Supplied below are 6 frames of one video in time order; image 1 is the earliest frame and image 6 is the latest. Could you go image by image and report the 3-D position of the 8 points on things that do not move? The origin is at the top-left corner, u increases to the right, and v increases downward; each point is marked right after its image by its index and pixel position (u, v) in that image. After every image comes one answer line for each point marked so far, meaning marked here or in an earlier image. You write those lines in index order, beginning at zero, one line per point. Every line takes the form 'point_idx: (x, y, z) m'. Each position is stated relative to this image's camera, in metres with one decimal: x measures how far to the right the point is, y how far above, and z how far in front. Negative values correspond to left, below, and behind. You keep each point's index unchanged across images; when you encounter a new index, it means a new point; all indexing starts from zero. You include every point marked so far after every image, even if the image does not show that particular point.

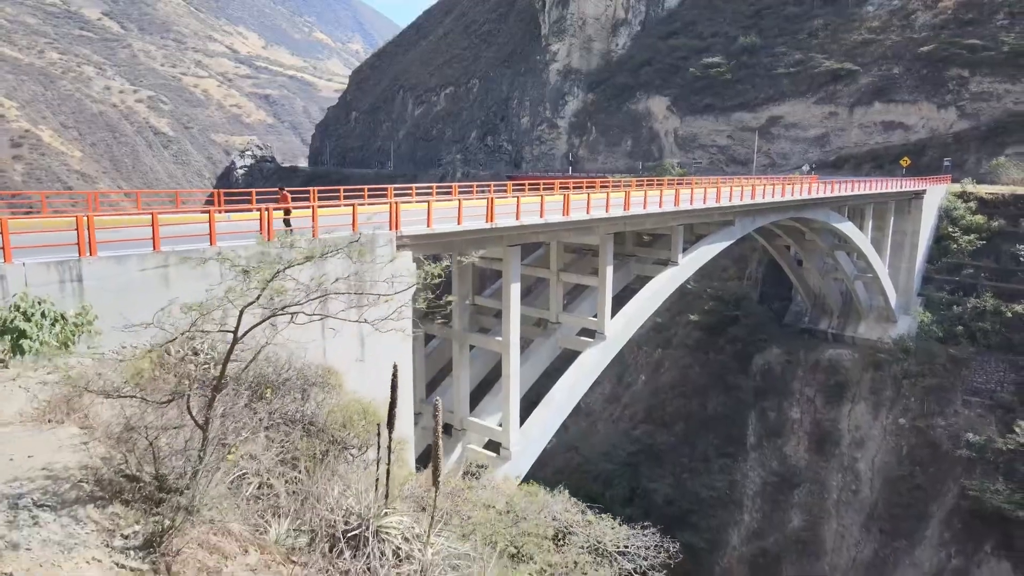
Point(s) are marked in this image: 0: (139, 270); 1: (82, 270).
0: (-3.9, +0.2, +6.6) m
1: (-4.3, +0.2, +6.2) m
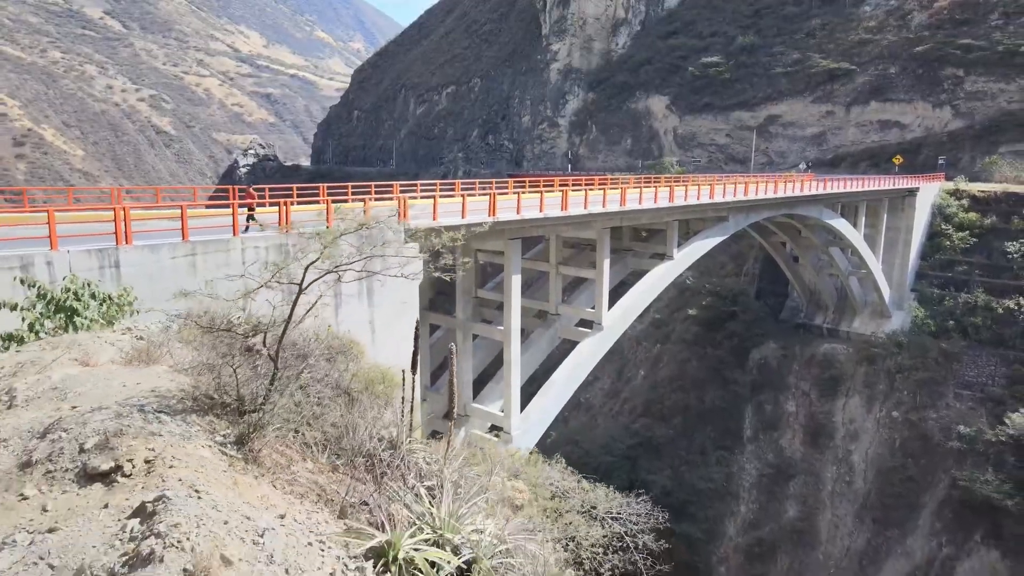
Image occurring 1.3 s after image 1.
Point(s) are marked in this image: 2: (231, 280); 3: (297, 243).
0: (-3.9, +0.3, +7.1) m
1: (-4.3, +0.3, +6.8) m
2: (-3.4, +0.1, +7.5) m
3: (-2.7, +0.6, +8.0) m
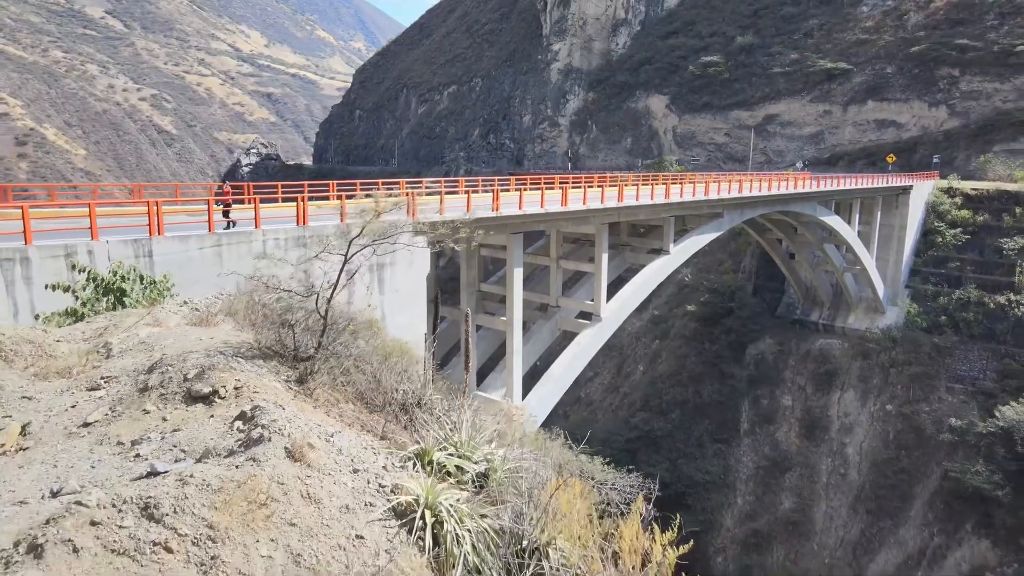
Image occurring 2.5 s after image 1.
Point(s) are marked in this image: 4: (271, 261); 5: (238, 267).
0: (-3.9, +0.5, +7.7) m
1: (-4.2, +0.5, +7.4) m
2: (-3.3, +0.3, +8.1) m
3: (-2.7, +0.7, +8.6) m
4: (-3.1, +0.4, +8.2) m
5: (-3.5, +0.3, +8.0) m
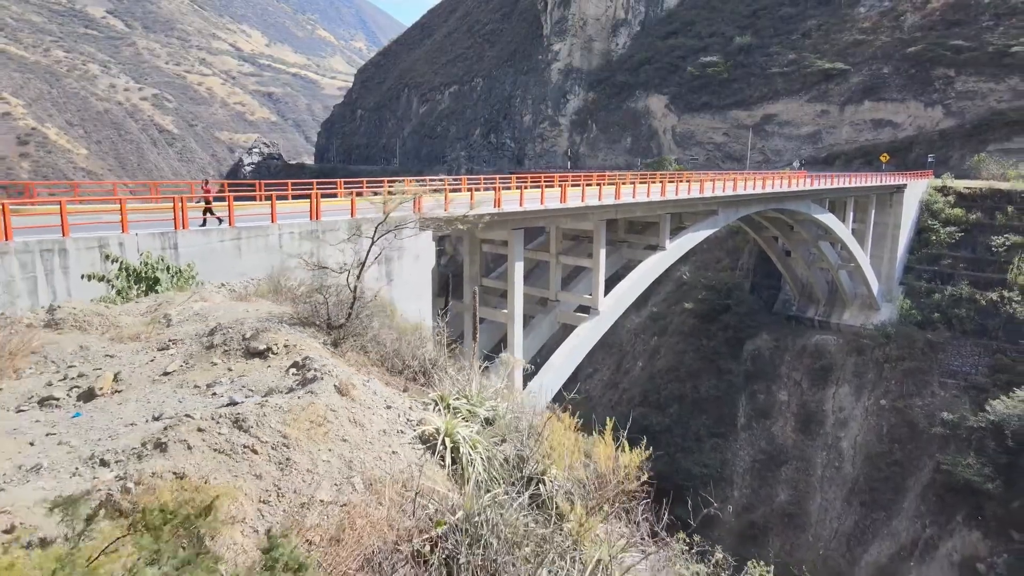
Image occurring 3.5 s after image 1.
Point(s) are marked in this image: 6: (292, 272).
0: (-3.8, +0.6, +8.2) m
1: (-4.2, +0.6, +7.9) m
2: (-3.3, +0.4, +8.6) m
3: (-2.6, +0.8, +9.1) m
4: (-3.1, +0.5, +8.7) m
5: (-3.5, +0.4, +8.5) m
6: (-3.0, +0.2, +8.6) m
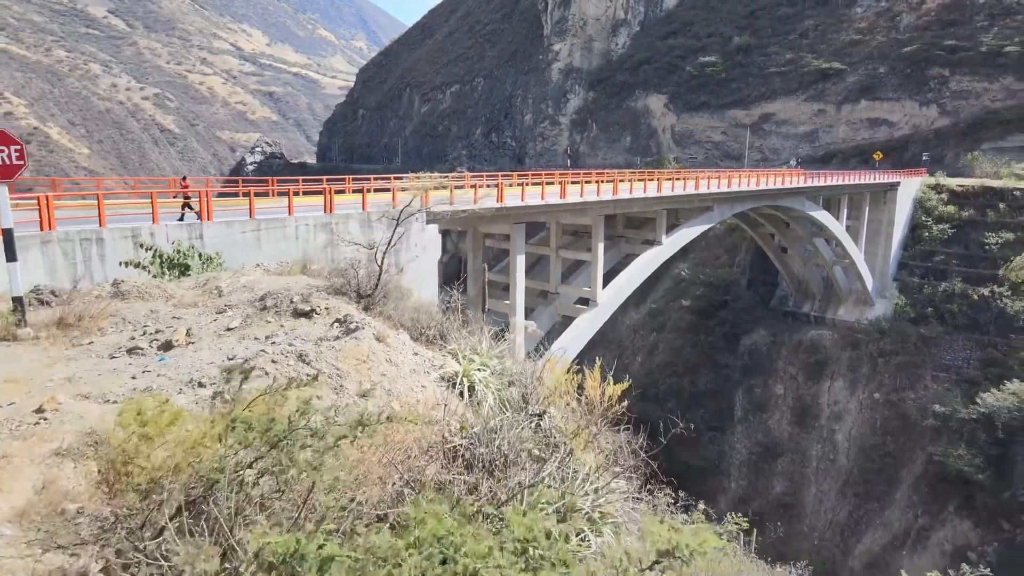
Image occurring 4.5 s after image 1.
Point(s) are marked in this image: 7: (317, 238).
0: (-3.8, +0.8, +8.8) m
1: (-4.2, +0.8, +8.5) m
2: (-3.3, +0.6, +9.1) m
3: (-2.6, +1.0, +9.7) m
4: (-3.0, +0.7, +9.2) m
5: (-3.4, +0.6, +9.1) m
6: (-3.0, +0.4, +9.2) m
7: (-2.9, +0.7, +9.2) m
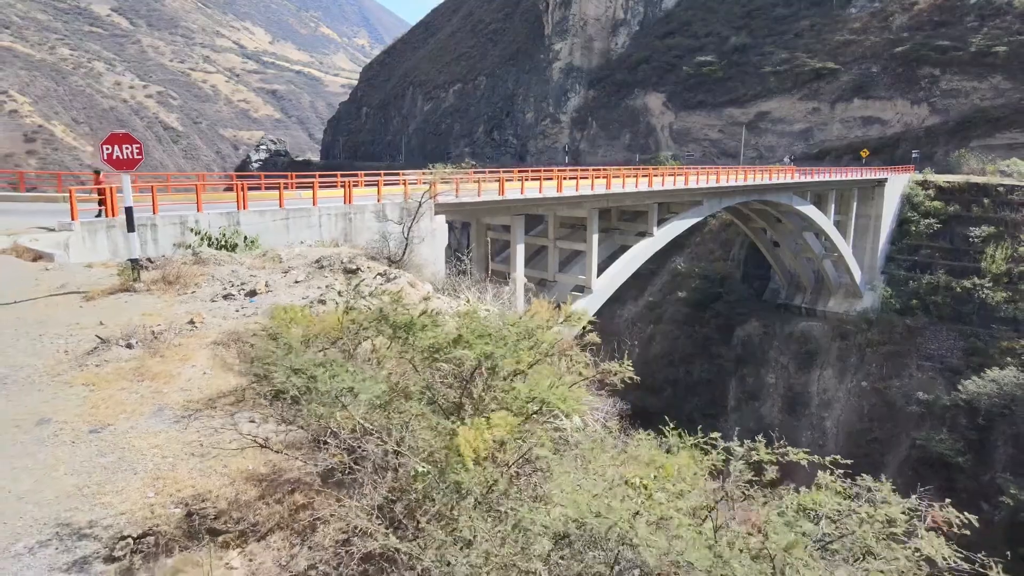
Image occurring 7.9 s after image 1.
0: (-3.8, +1.1, +9.9) m
1: (-4.2, +1.1, +9.6) m
2: (-3.3, +0.9, +10.3) m
3: (-2.6, +1.3, +10.8) m
4: (-3.0, +1.0, +10.4) m
5: (-3.5, +0.8, +10.2) m
6: (-3.0, +0.7, +10.4) m
7: (-2.9, +1.0, +10.4) m
